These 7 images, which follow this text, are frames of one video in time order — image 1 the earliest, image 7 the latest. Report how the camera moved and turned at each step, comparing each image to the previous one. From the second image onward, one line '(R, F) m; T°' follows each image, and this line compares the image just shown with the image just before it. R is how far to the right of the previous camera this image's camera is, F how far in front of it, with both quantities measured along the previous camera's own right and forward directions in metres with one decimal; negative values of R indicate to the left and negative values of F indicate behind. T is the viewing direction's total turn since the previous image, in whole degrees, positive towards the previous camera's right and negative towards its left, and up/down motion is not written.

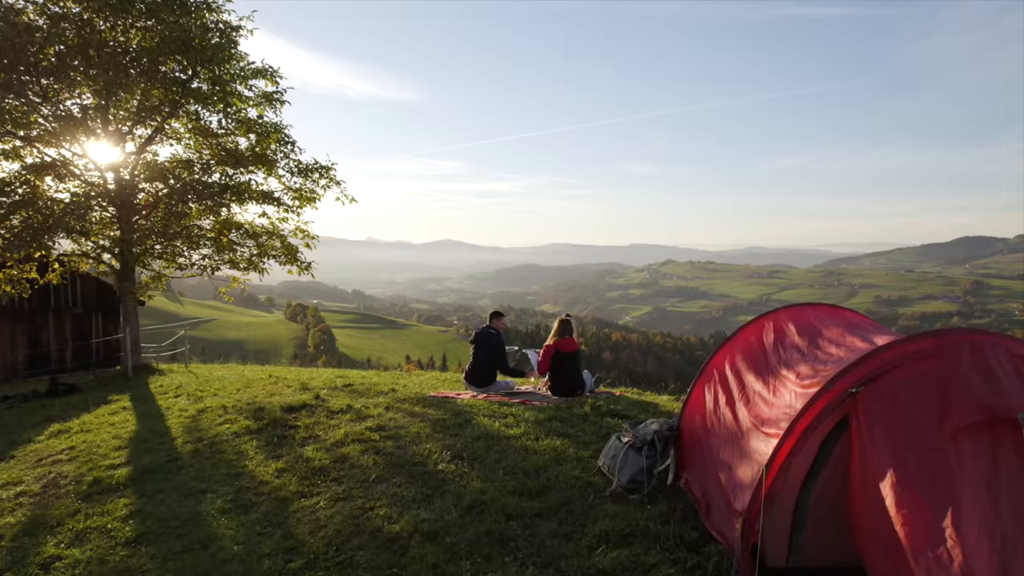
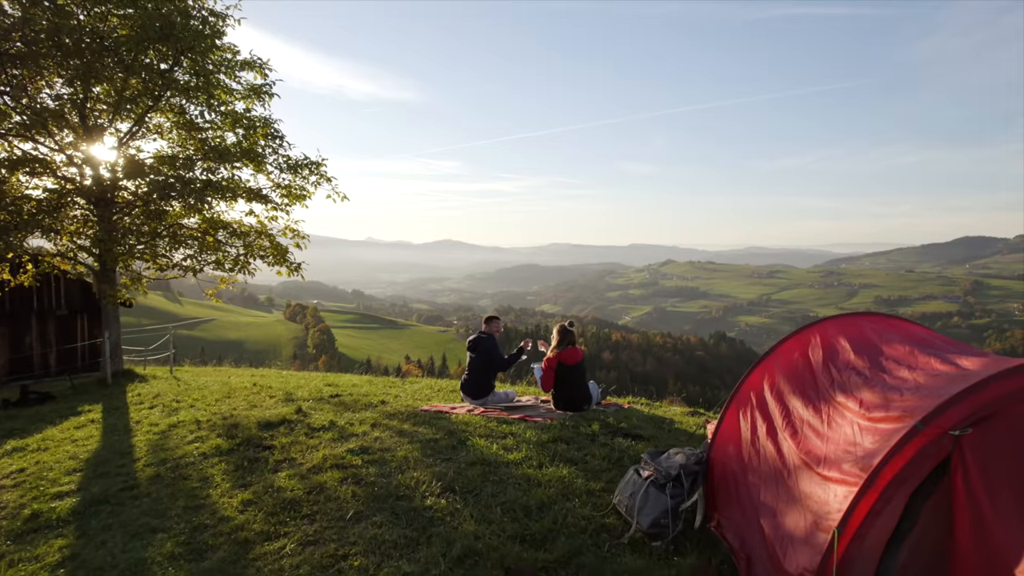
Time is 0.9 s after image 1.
(0.0, +0.6) m; 0°
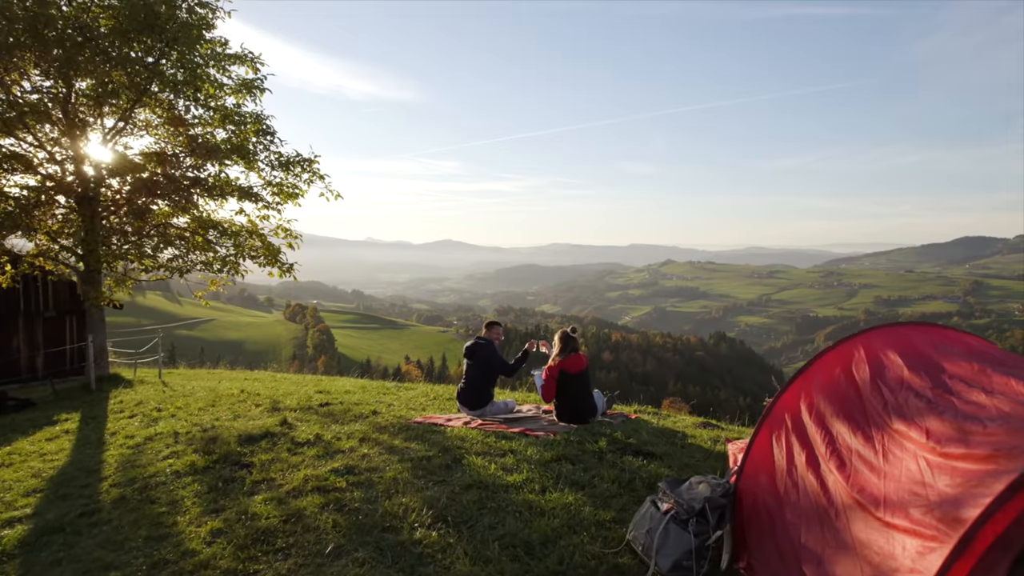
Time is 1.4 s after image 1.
(0.0, +0.4) m; 0°
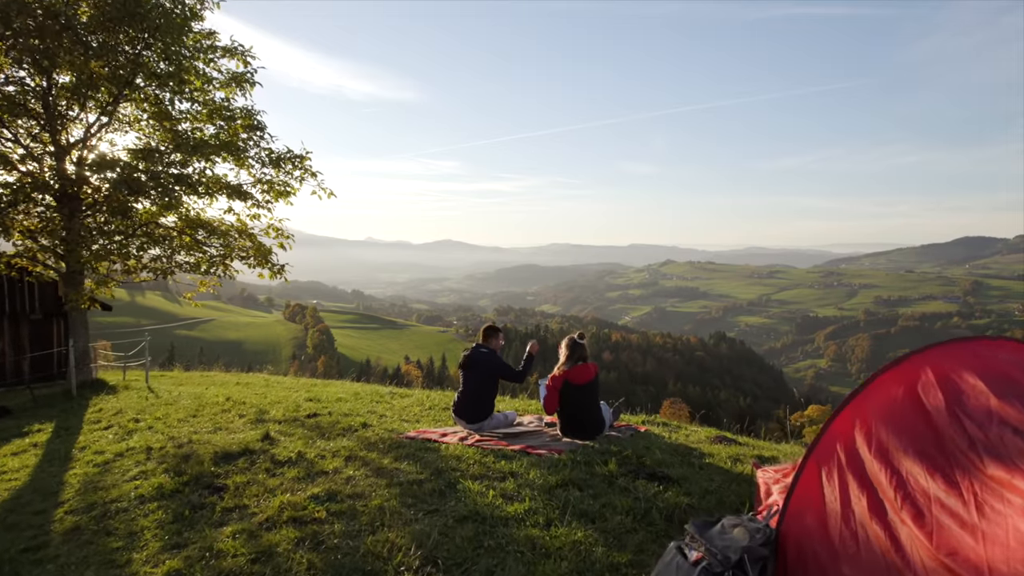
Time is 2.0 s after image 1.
(0.0, +0.5) m; 0°
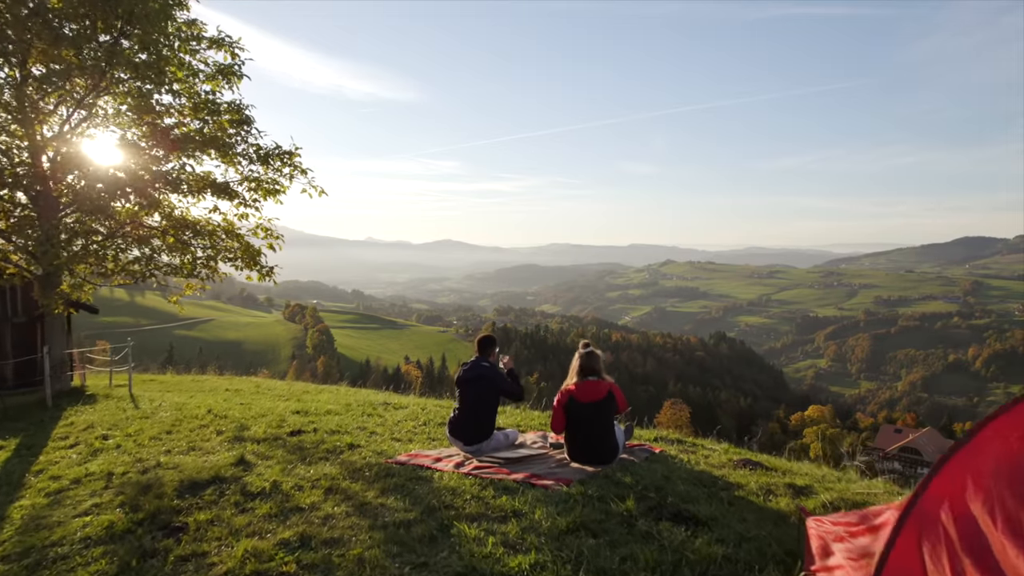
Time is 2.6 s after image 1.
(0.0, +0.6) m; 0°
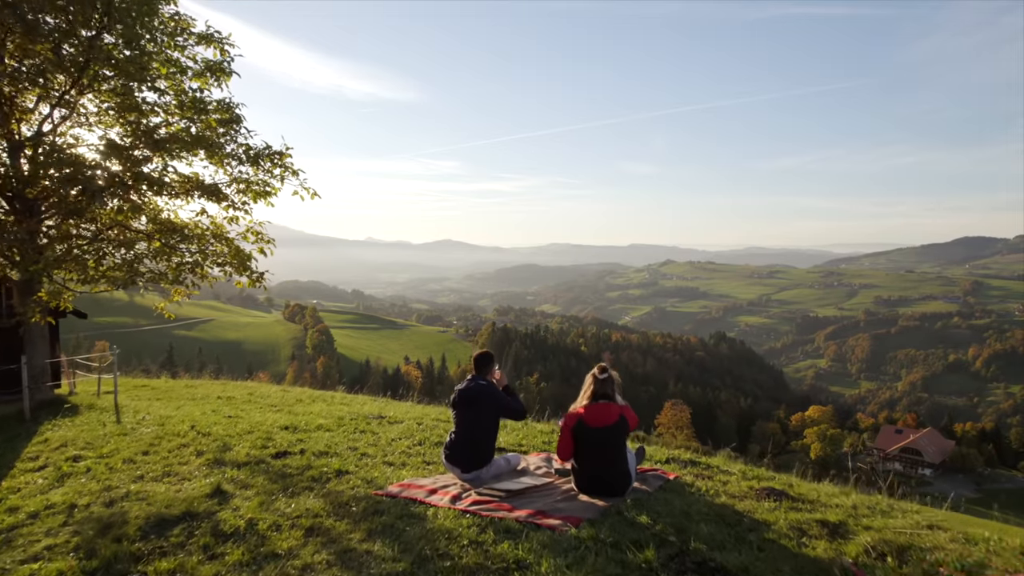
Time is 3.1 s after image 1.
(0.0, +0.5) m; 0°
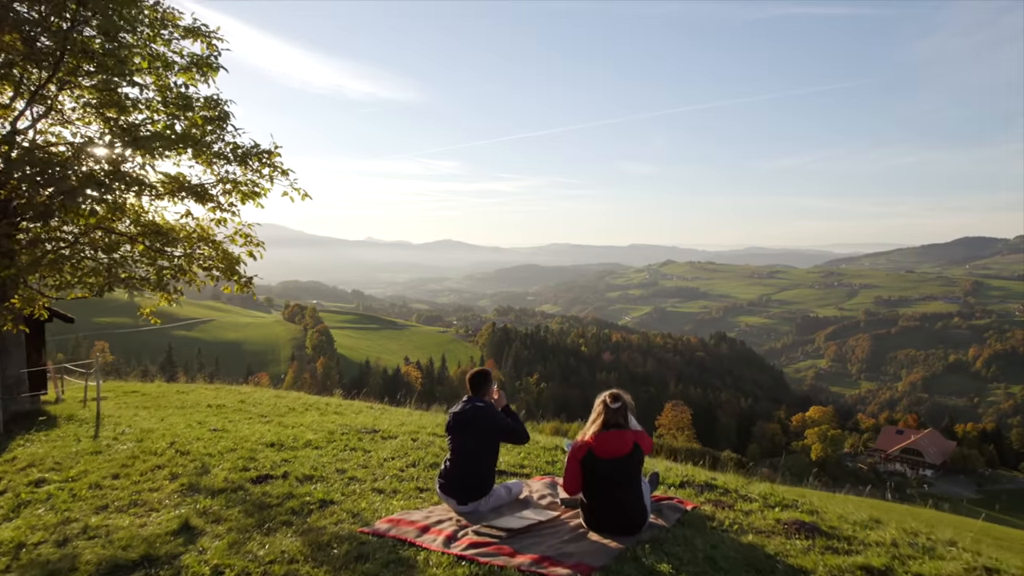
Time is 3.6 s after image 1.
(0.0, +0.5) m; 0°
